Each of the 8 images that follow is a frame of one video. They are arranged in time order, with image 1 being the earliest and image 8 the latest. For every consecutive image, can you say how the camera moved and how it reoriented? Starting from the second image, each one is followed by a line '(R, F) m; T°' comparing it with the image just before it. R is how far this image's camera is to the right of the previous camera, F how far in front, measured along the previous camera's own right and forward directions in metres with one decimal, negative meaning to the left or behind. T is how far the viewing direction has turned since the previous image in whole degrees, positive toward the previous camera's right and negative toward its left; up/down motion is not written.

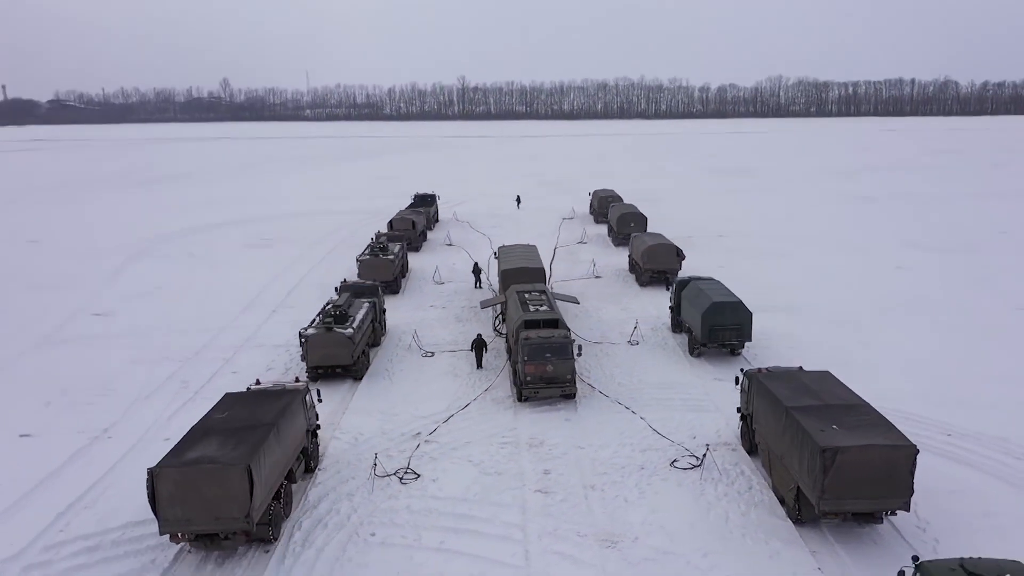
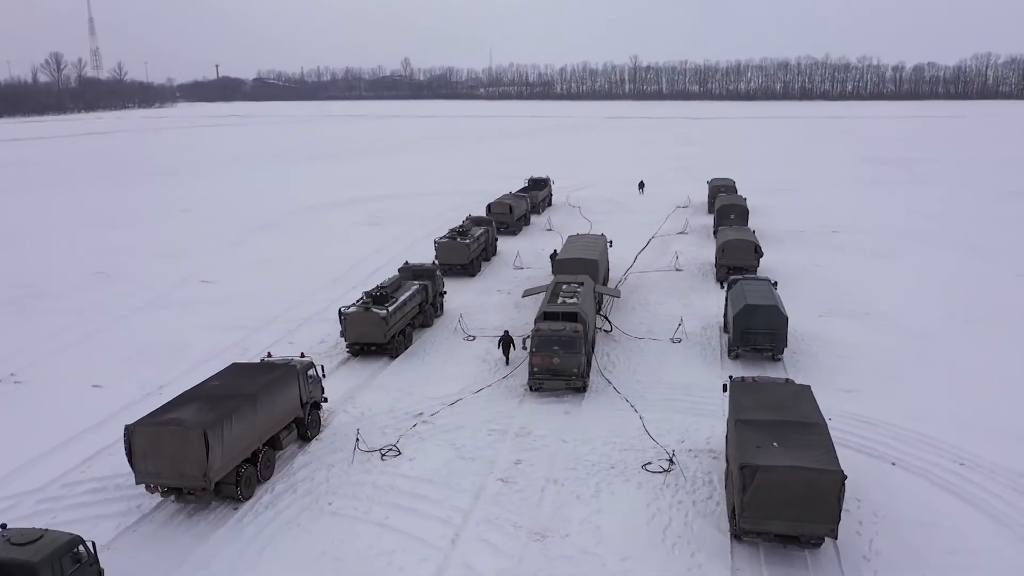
(+3.6, 0.0) m; -12°
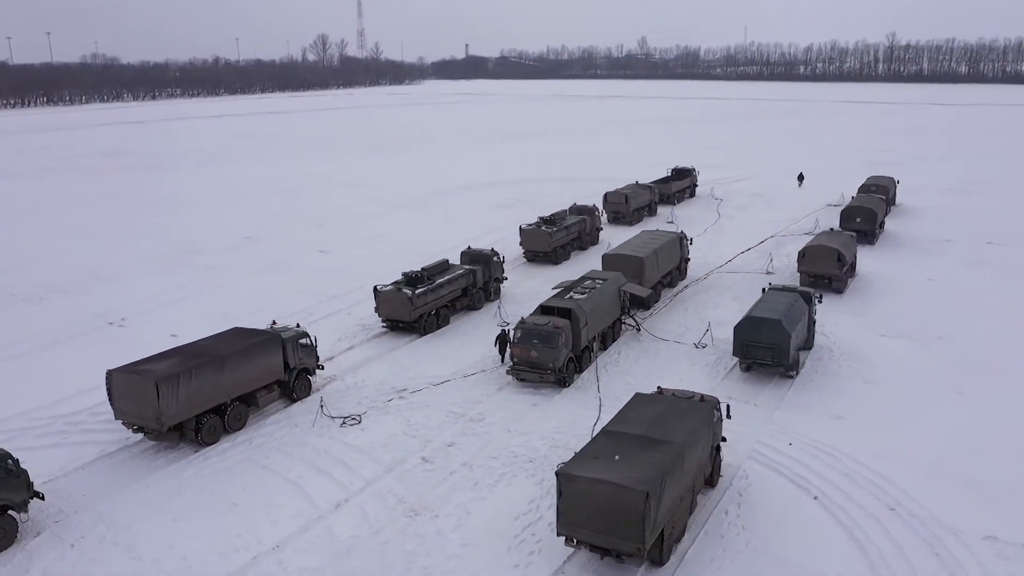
(+5.7, +0.1) m; -16°
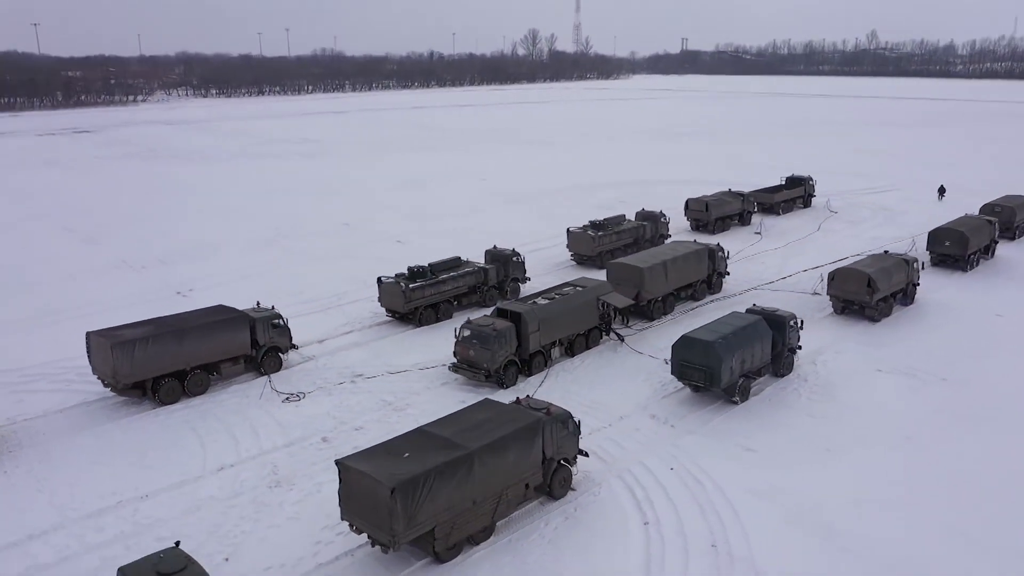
(+6.3, +0.1) m; -14°
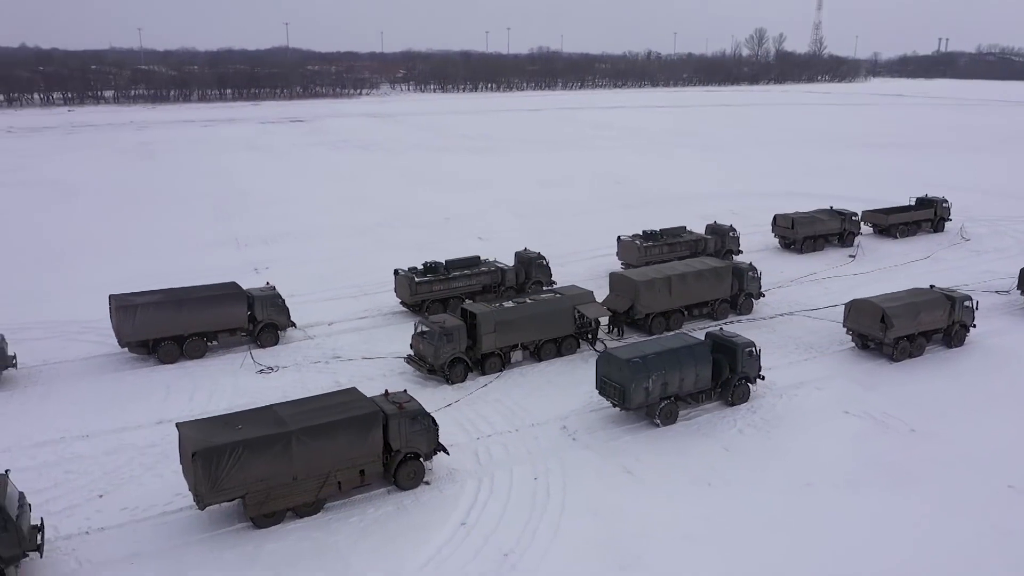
(+6.6, +0.2) m; -15°
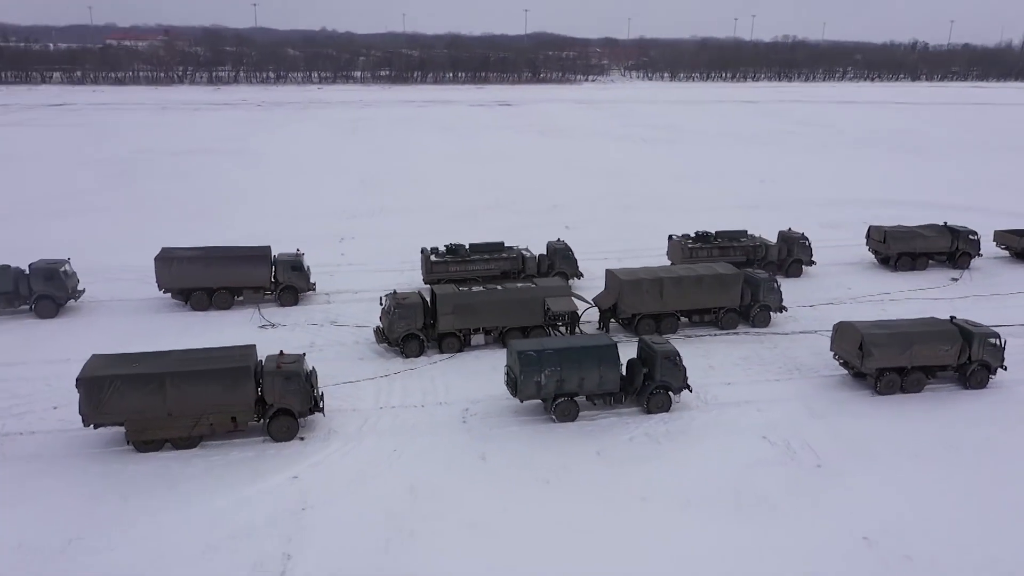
(+7.5, +0.4) m; -17°
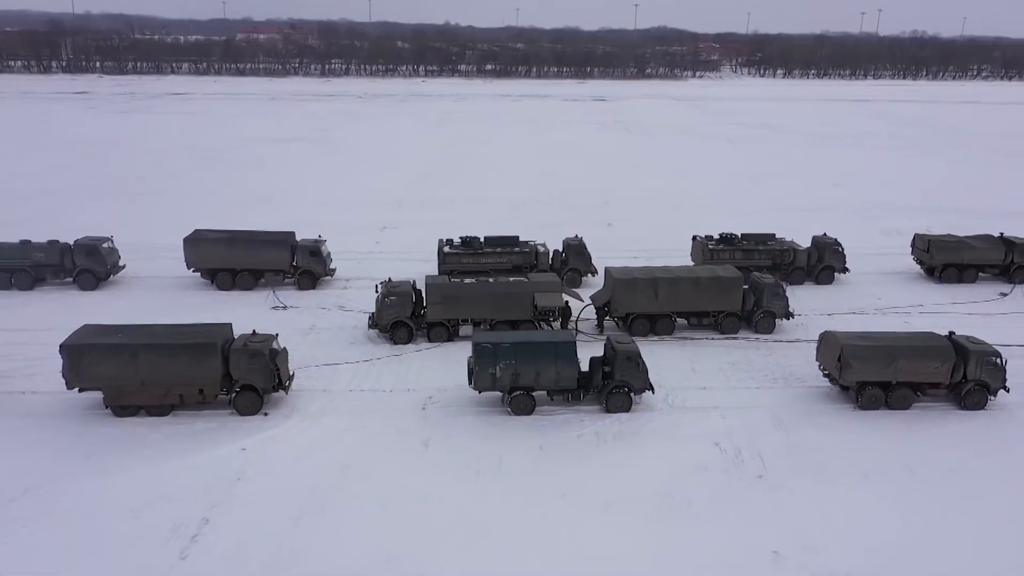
(+3.4, -0.1) m; -8°
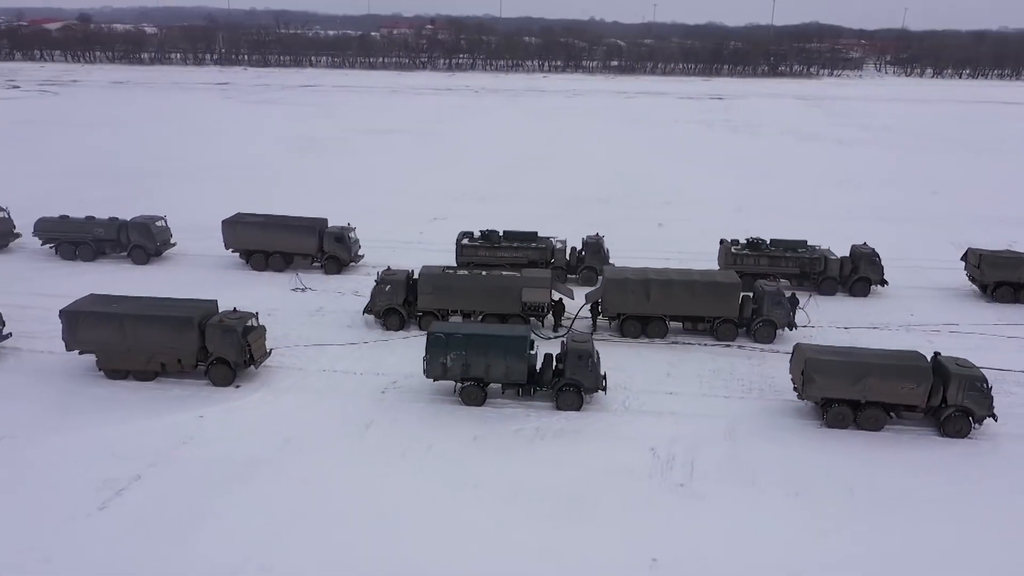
(+4.1, 0.0) m; -9°
